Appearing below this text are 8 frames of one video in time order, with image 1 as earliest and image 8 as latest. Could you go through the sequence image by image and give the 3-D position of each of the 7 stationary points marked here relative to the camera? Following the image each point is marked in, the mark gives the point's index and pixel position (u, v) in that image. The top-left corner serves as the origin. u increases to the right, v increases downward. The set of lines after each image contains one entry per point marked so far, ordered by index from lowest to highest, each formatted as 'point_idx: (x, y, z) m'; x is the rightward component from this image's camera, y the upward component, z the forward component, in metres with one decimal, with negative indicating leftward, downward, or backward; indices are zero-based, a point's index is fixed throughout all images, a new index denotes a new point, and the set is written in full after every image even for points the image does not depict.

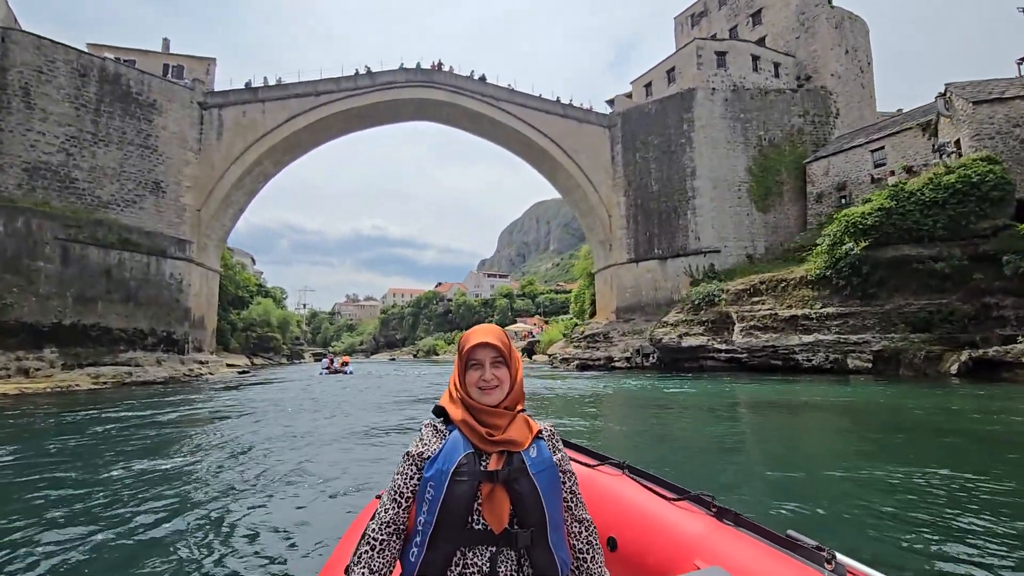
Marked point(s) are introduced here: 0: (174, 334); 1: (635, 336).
0: (-9.8, -1.3, +15.1) m
1: (+3.9, -1.5, +16.0) m
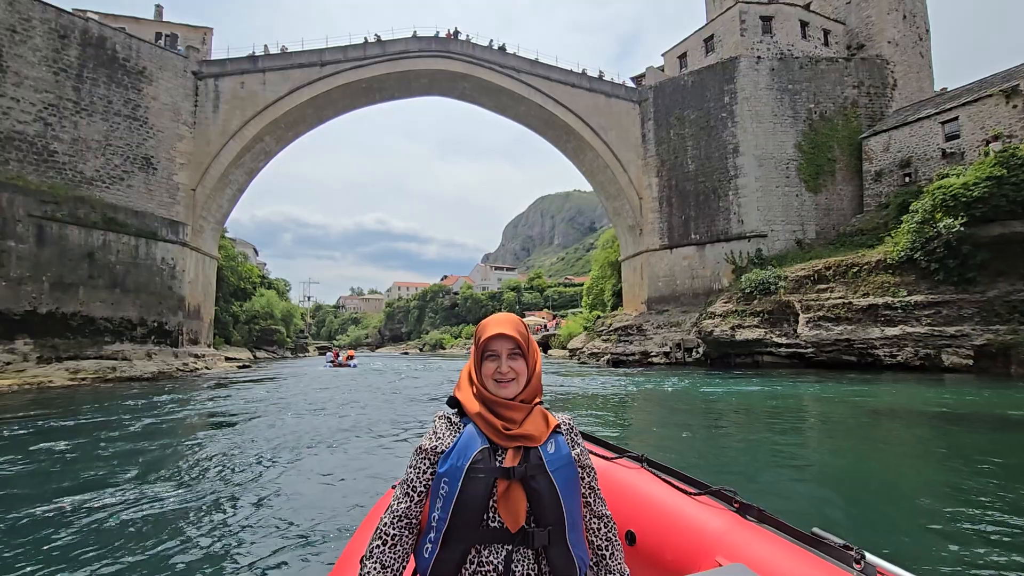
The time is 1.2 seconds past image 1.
0: (-9.1, -1.0, +13.7) m
1: (+4.6, -1.2, +14.6) m
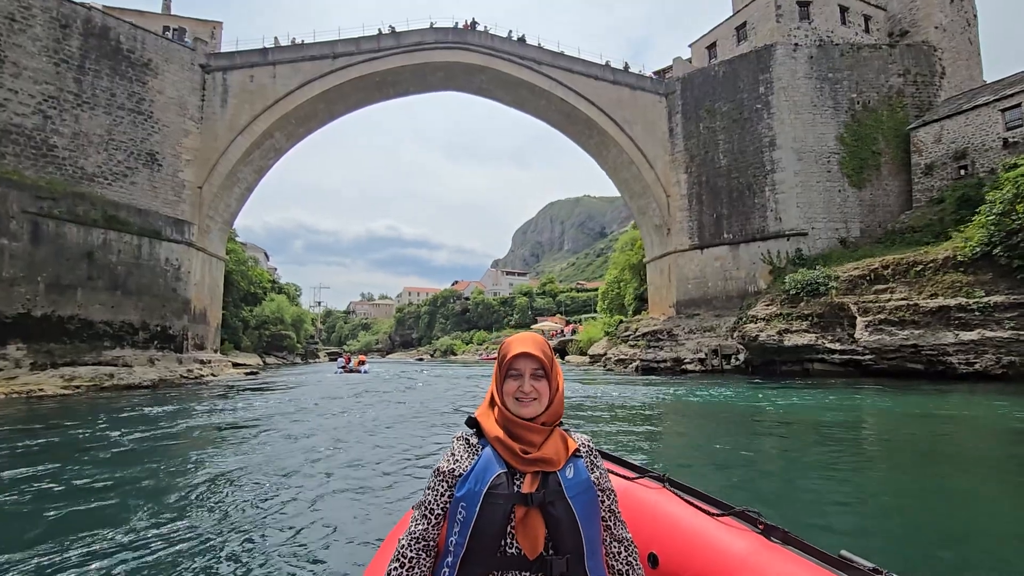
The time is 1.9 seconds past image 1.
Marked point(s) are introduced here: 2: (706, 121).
0: (-8.6, -1.0, +13.0) m
1: (+5.2, -1.2, +13.6) m
2: (+5.9, +5.1, +15.7) m
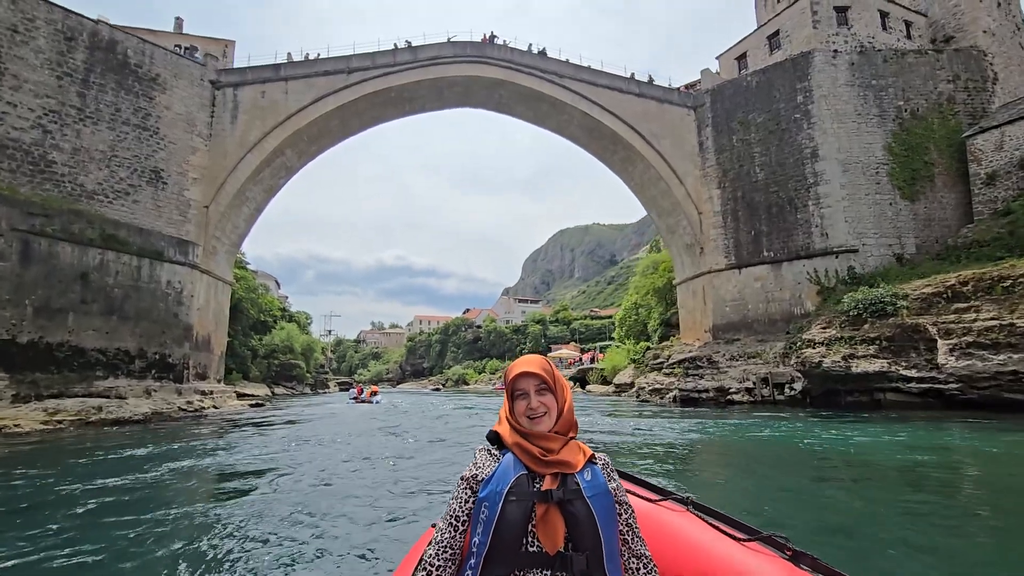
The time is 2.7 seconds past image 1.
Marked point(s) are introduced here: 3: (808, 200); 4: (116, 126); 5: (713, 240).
0: (-8.0, -1.6, +12.0) m
1: (+5.8, -1.7, +12.4) m
2: (+6.5, +4.4, +14.8) m
3: (+7.7, +2.3, +13.4) m
4: (-9.3, +3.8, +12.2) m
5: (+5.8, +1.4, +15.0) m
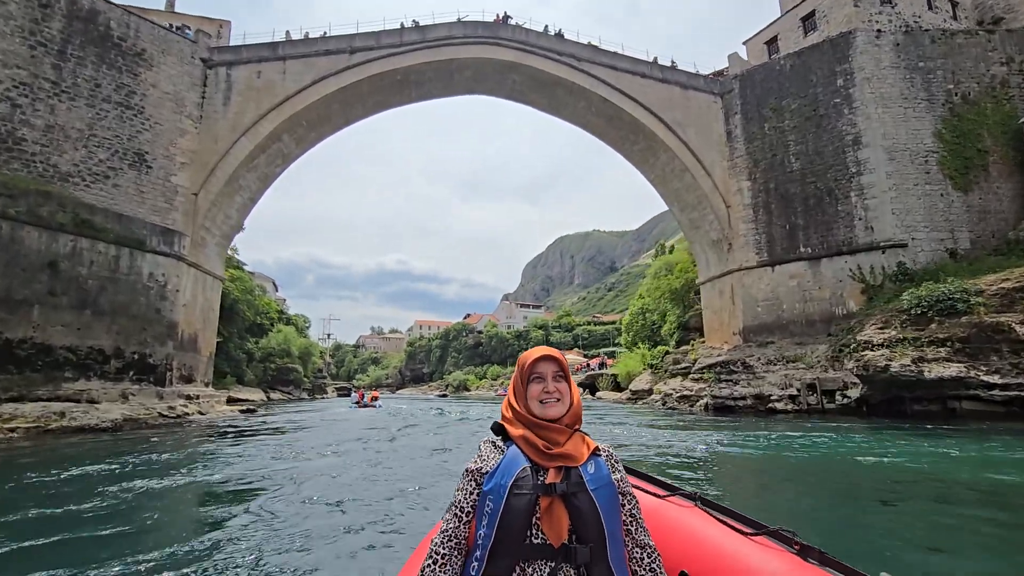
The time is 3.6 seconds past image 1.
0: (-7.6, -1.4, +10.9) m
1: (+6.1, -1.7, +11.2) m
2: (+6.9, +4.5, +13.8) m
3: (+8.0, +2.3, +12.4) m
4: (-8.9, +3.9, +11.1) m
5: (+6.2, +1.4, +13.9) m
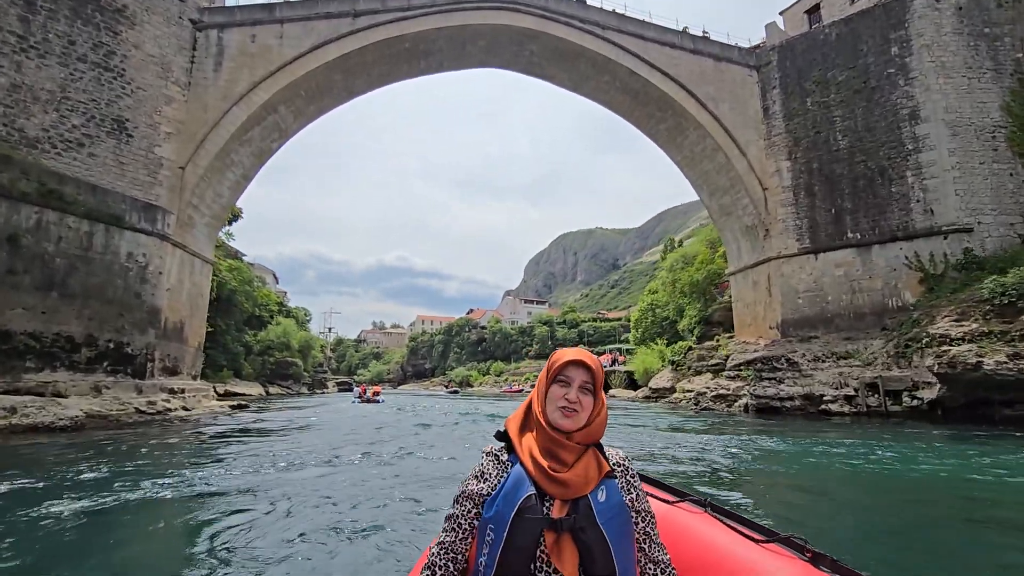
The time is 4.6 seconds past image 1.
0: (-7.2, -1.1, +9.7) m
1: (+6.5, -1.4, +10.0) m
2: (+7.4, +4.7, +12.5) m
3: (+8.5, +2.5, +11.1) m
4: (-8.5, +4.3, +9.9) m
5: (+6.6, +1.7, +12.7) m
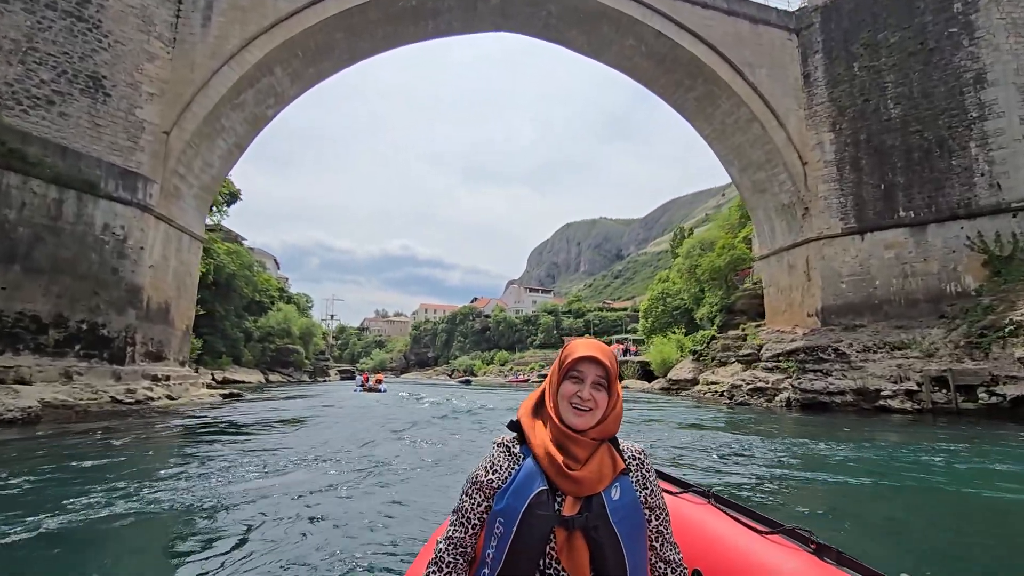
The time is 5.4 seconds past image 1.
0: (-6.9, -0.7, +8.8) m
1: (+6.8, -1.1, +9.0) m
2: (+7.8, +5.0, +11.4) m
3: (+8.8, +2.9, +10.0) m
4: (-8.1, +4.7, +8.8) m
5: (+6.9, +2.0, +11.6) m
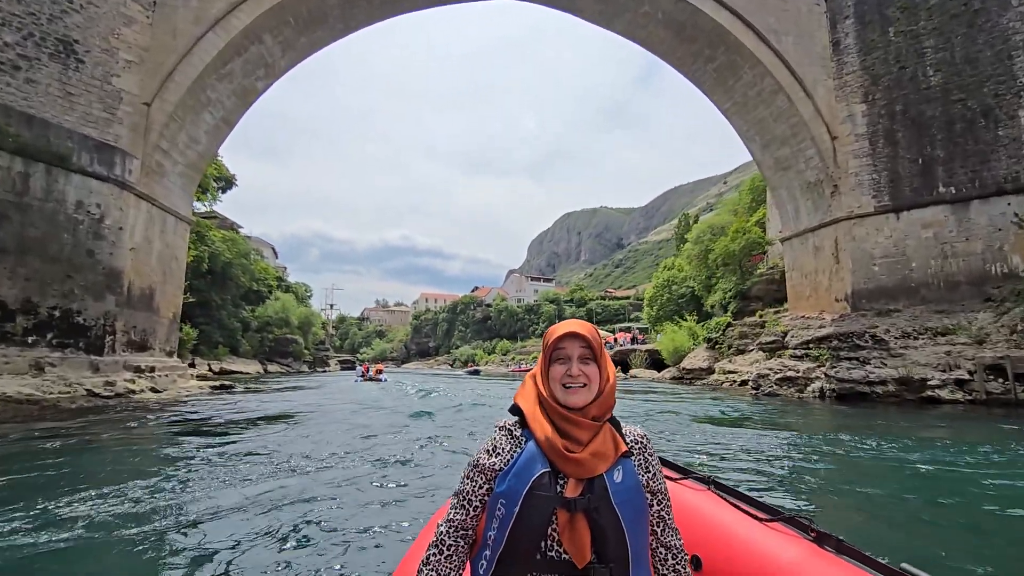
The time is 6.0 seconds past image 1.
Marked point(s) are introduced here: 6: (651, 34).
0: (-6.7, -0.4, +8.0) m
1: (+7.0, -0.8, +8.3) m
2: (+7.9, +5.4, +10.5) m
3: (+9.0, +3.2, +9.2) m
4: (-7.9, +5.0, +8.0) m
5: (+7.1, +2.4, +10.8) m
6: (+3.3, +6.1, +12.6) m
